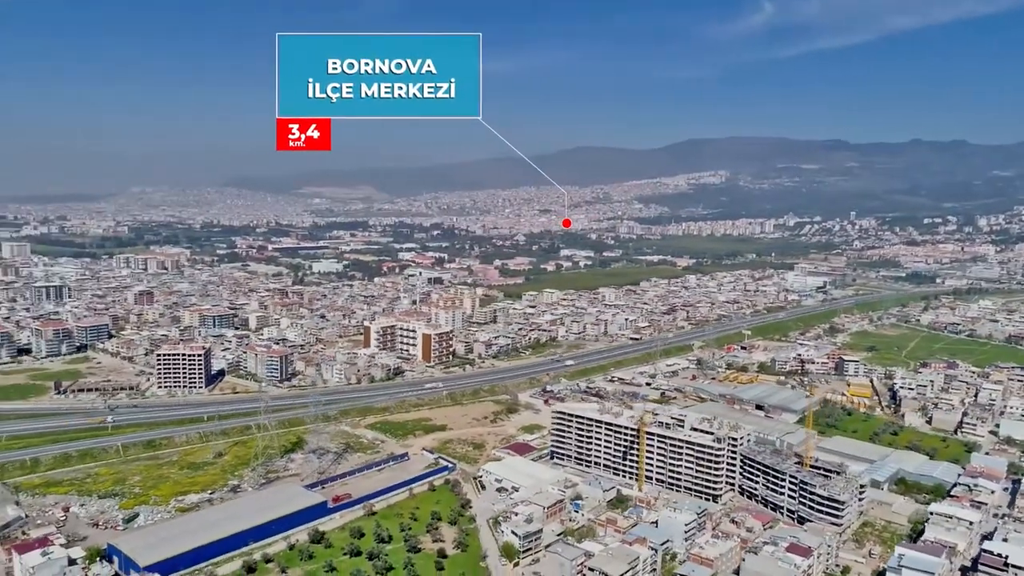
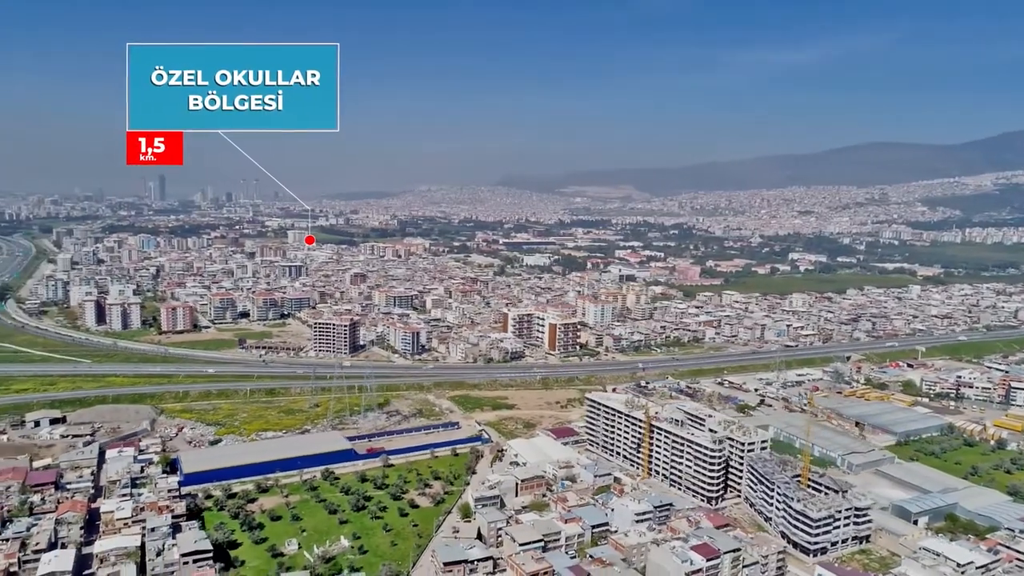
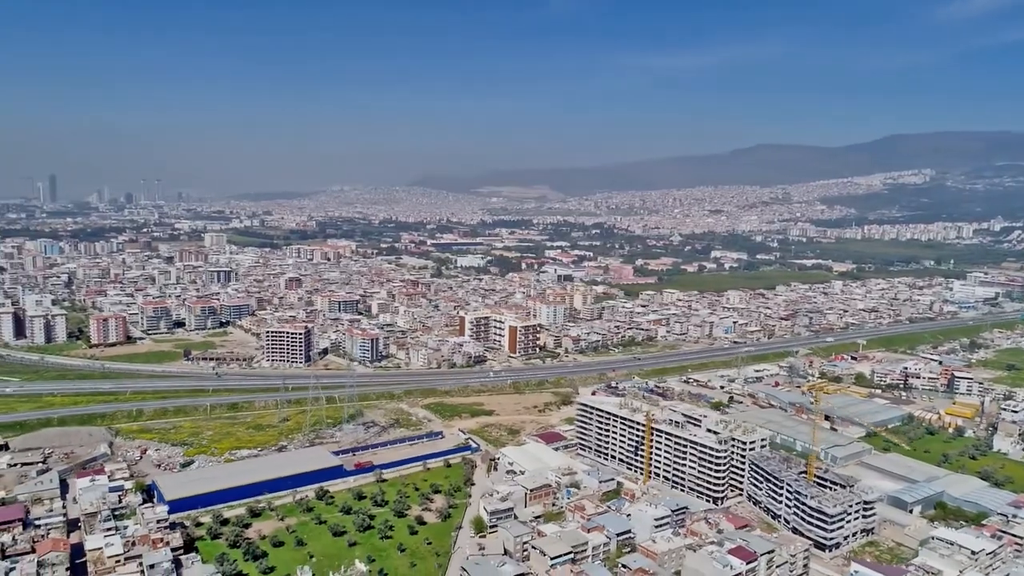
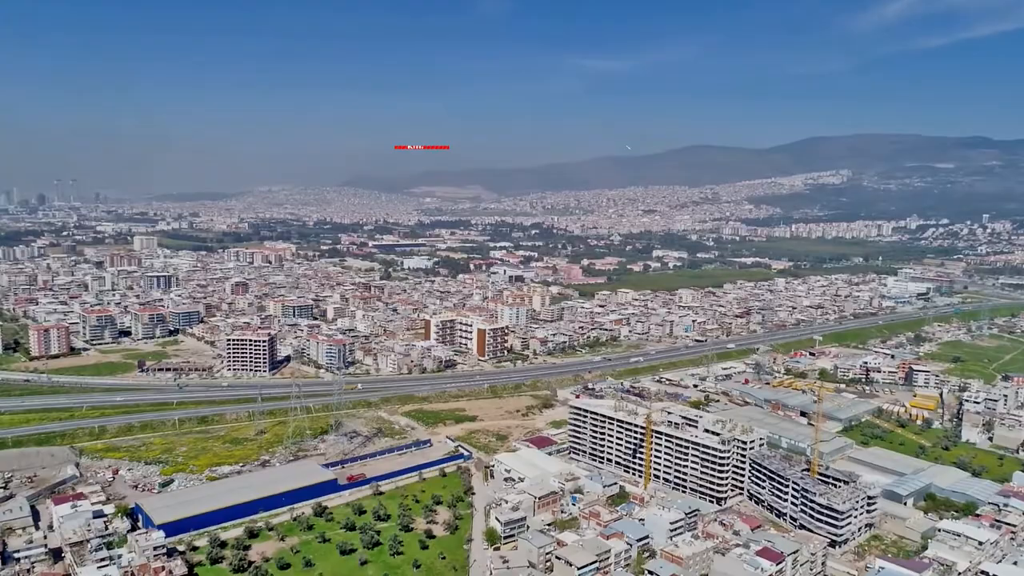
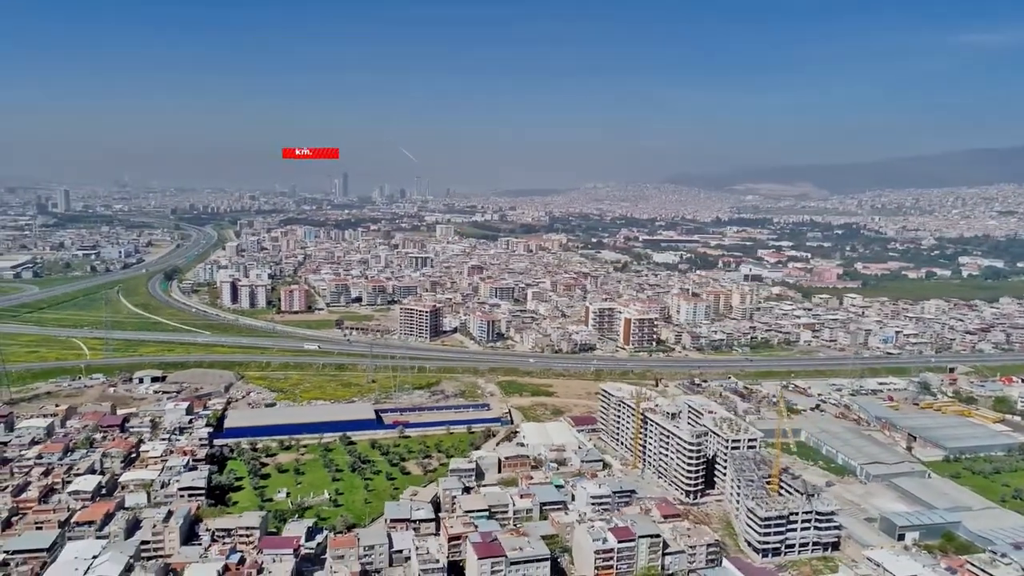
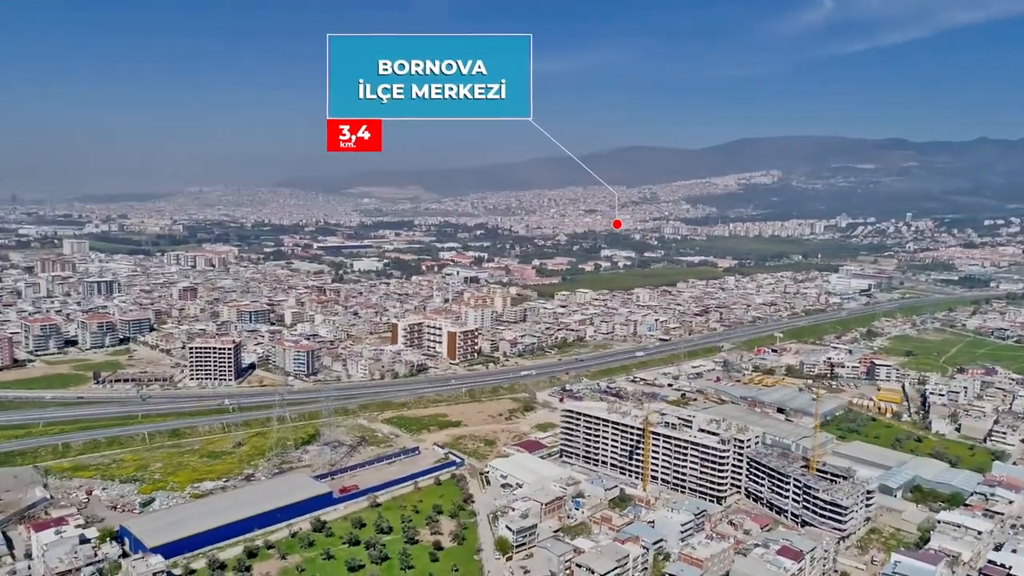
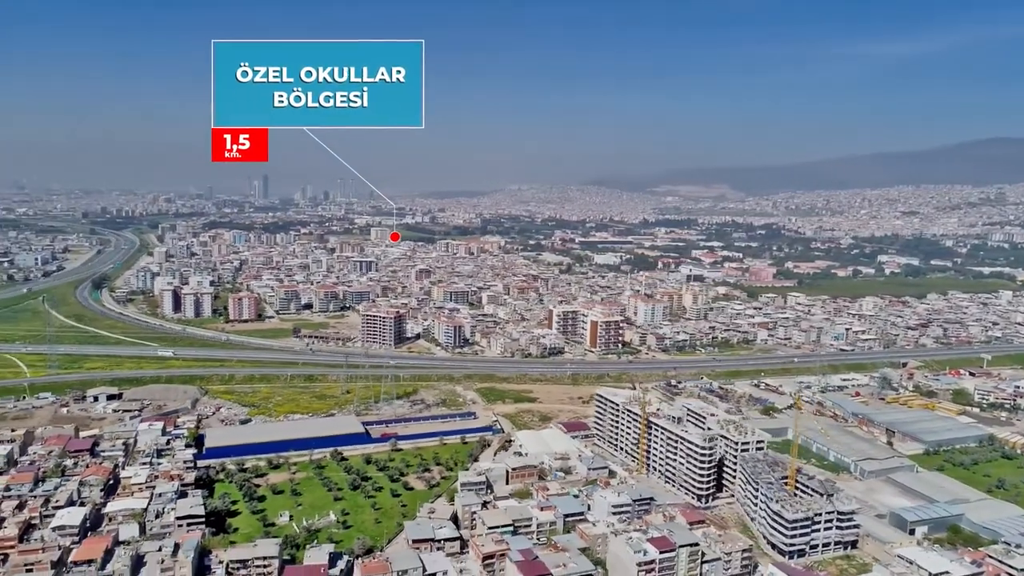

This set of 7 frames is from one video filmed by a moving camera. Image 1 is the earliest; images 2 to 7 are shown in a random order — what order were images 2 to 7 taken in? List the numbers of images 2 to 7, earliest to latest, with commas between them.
6, 4, 3, 2, 7, 5
